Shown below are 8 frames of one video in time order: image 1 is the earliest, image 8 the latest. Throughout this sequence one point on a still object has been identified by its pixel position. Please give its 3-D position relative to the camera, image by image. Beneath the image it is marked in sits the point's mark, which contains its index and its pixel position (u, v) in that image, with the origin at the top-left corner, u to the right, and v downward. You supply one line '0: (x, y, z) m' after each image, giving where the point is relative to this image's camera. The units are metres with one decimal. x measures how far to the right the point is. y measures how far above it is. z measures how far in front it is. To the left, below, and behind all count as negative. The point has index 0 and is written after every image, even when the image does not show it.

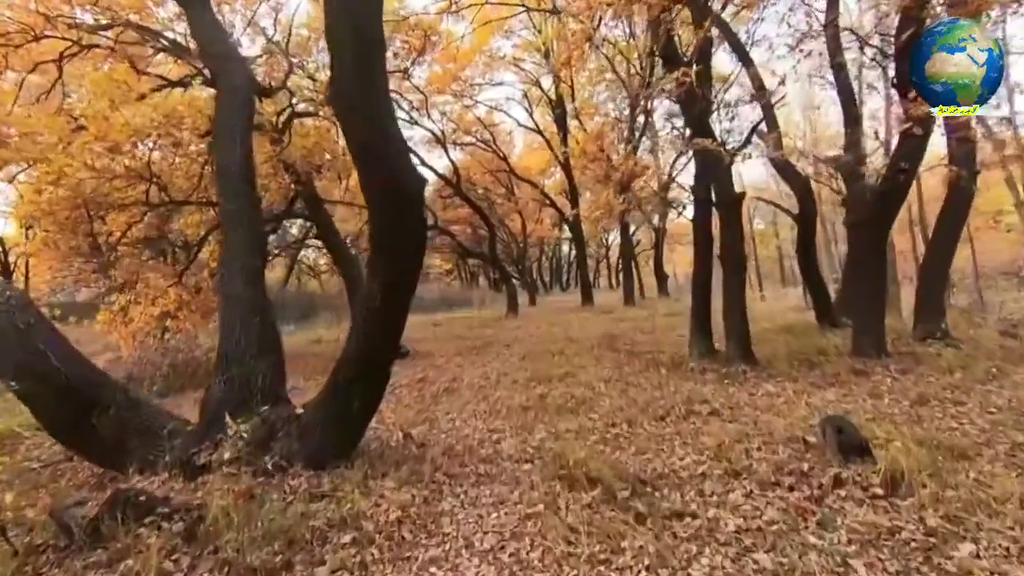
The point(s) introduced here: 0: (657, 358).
0: (+3.1, -1.5, +11.8) m
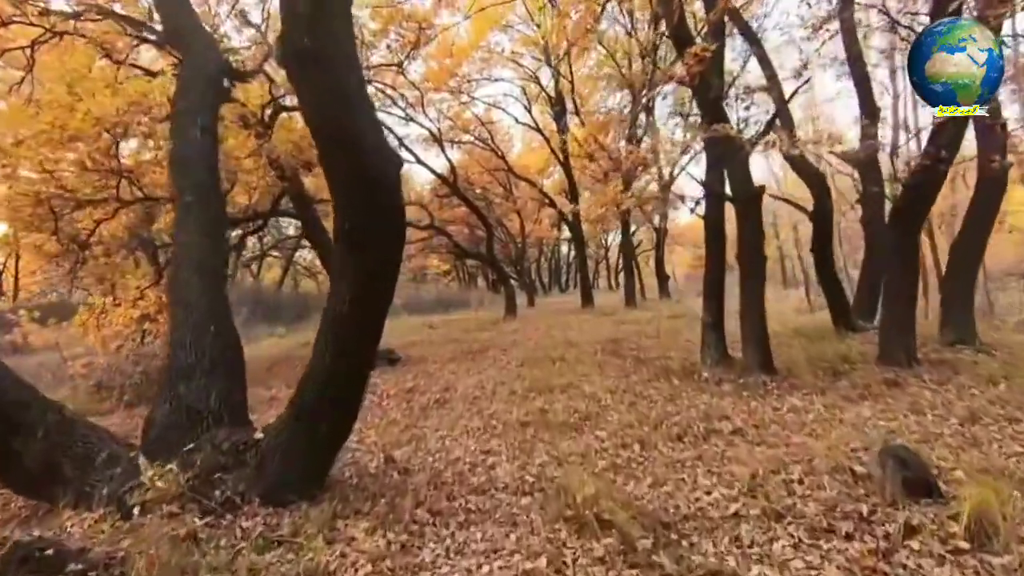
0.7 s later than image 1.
0: (+3.1, -1.6, +11.0) m
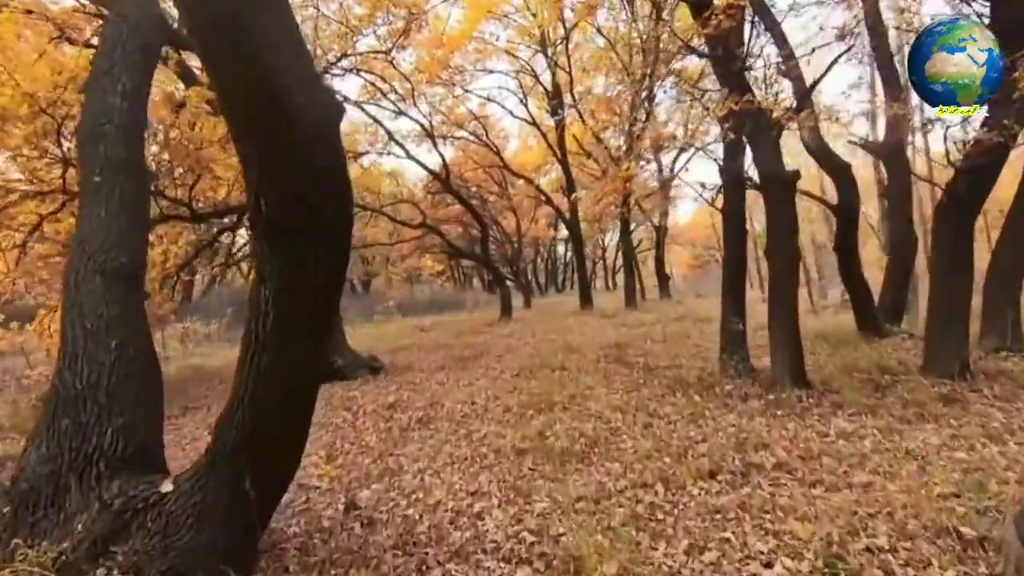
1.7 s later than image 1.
0: (+3.0, -1.6, +9.8) m
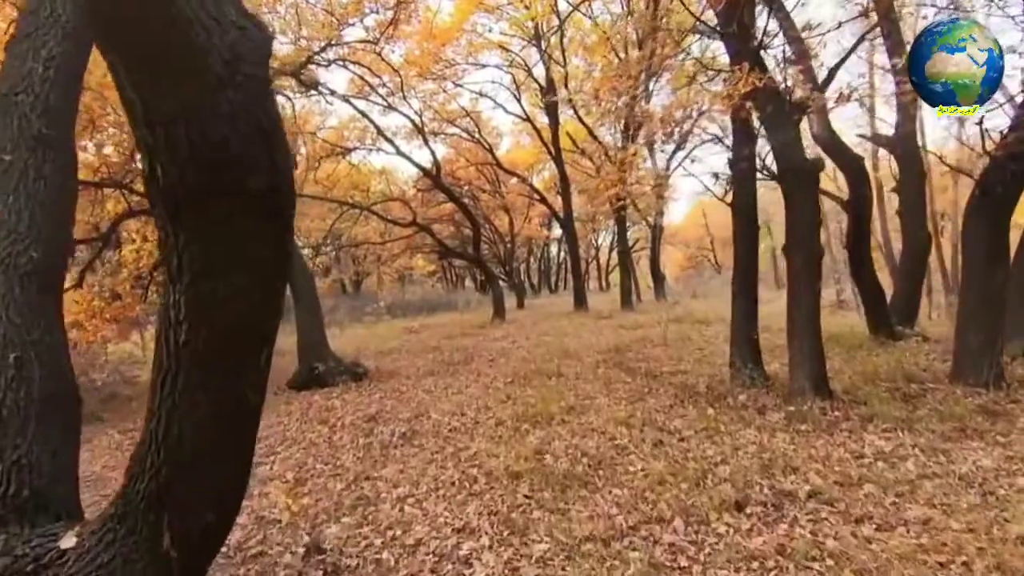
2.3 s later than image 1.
0: (+2.9, -1.6, +9.0) m
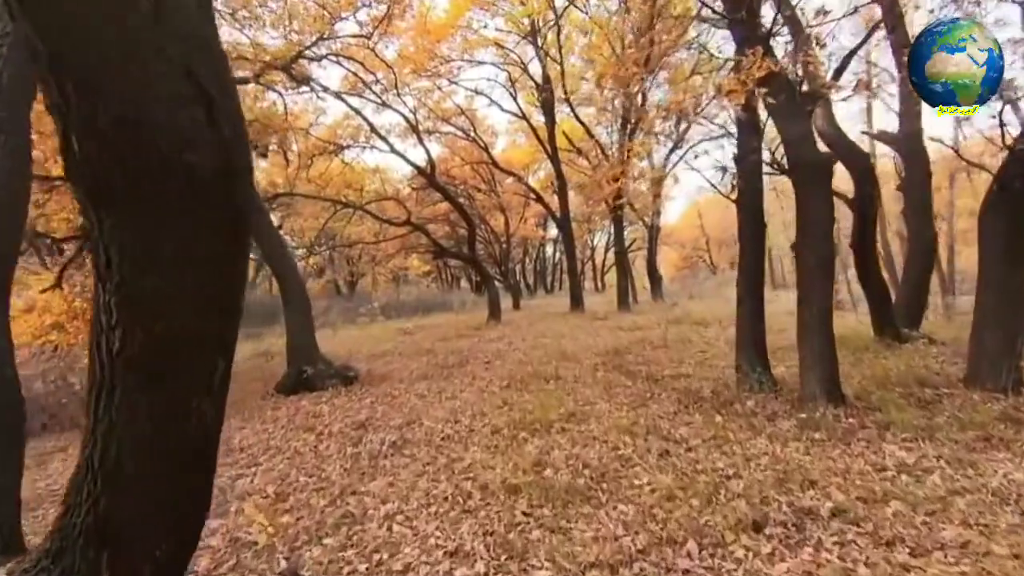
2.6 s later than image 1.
0: (+2.8, -1.6, +8.7) m
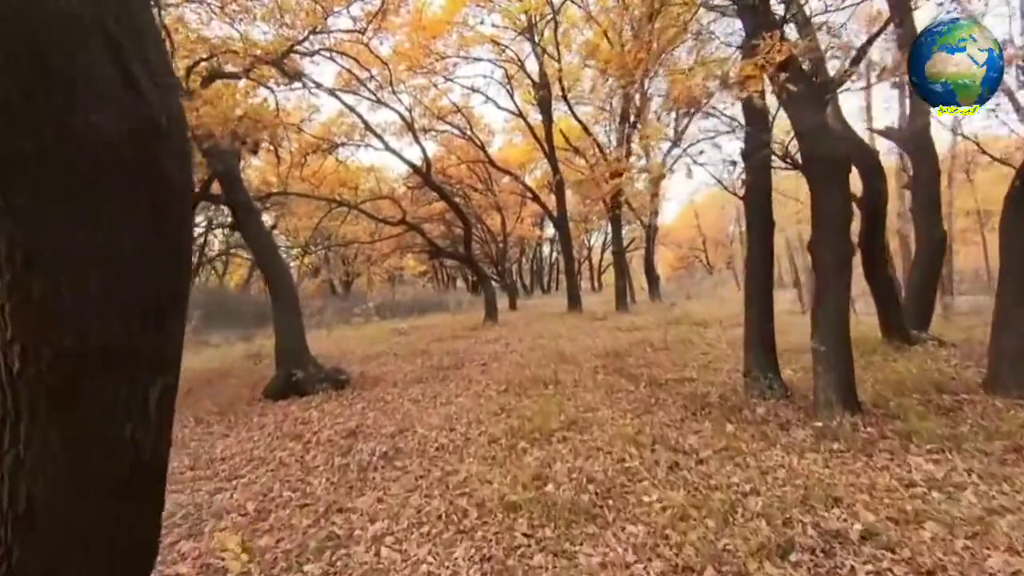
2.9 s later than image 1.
0: (+2.8, -1.6, +8.3) m
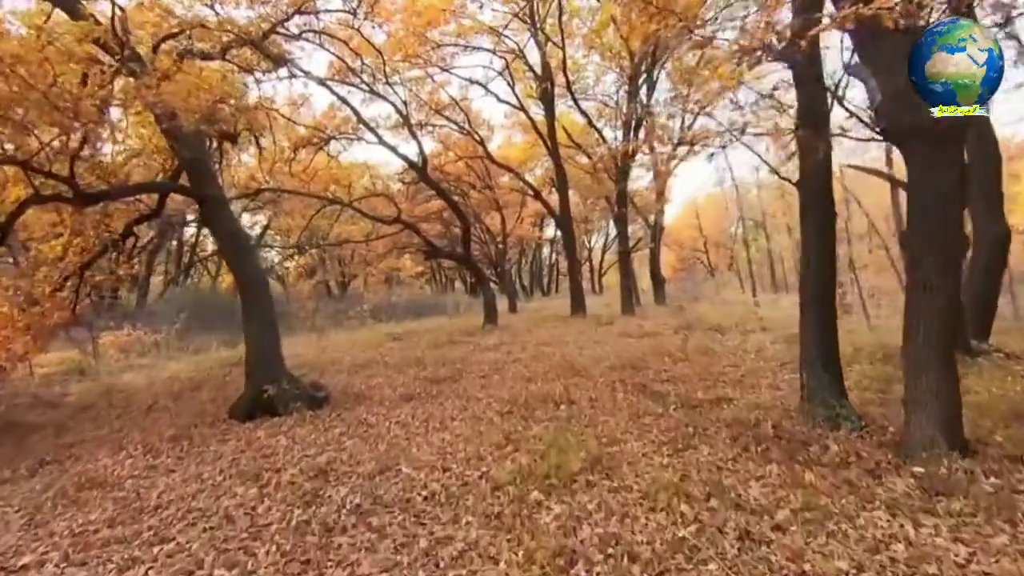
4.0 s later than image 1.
0: (+2.9, -1.6, +6.8) m
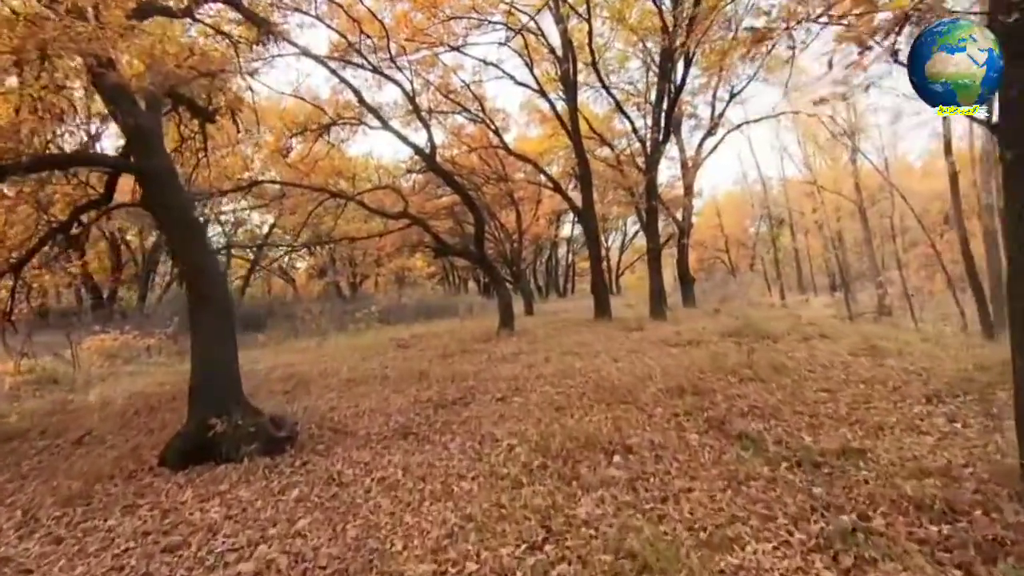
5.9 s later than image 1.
0: (+3.2, -1.7, +4.3) m
